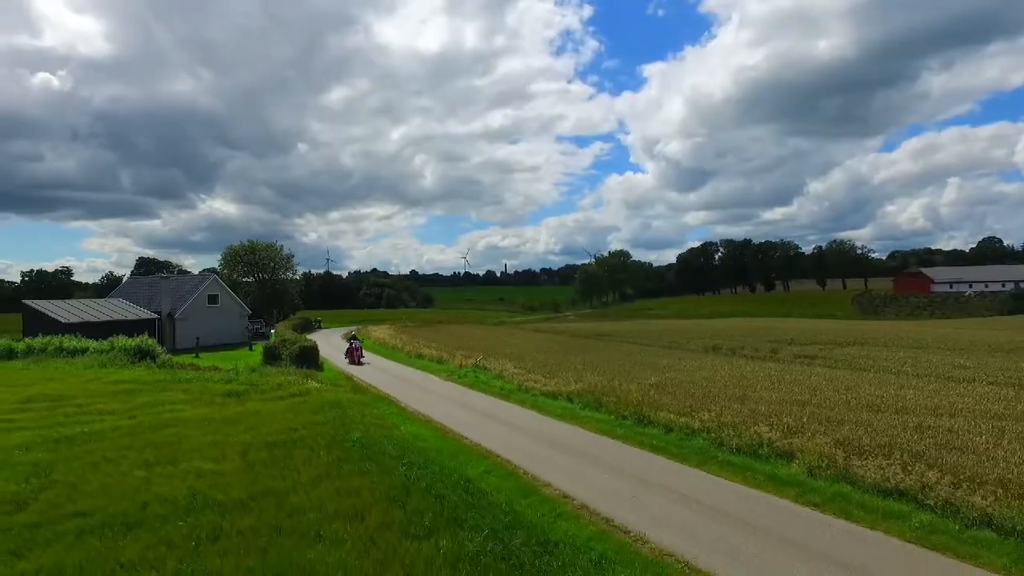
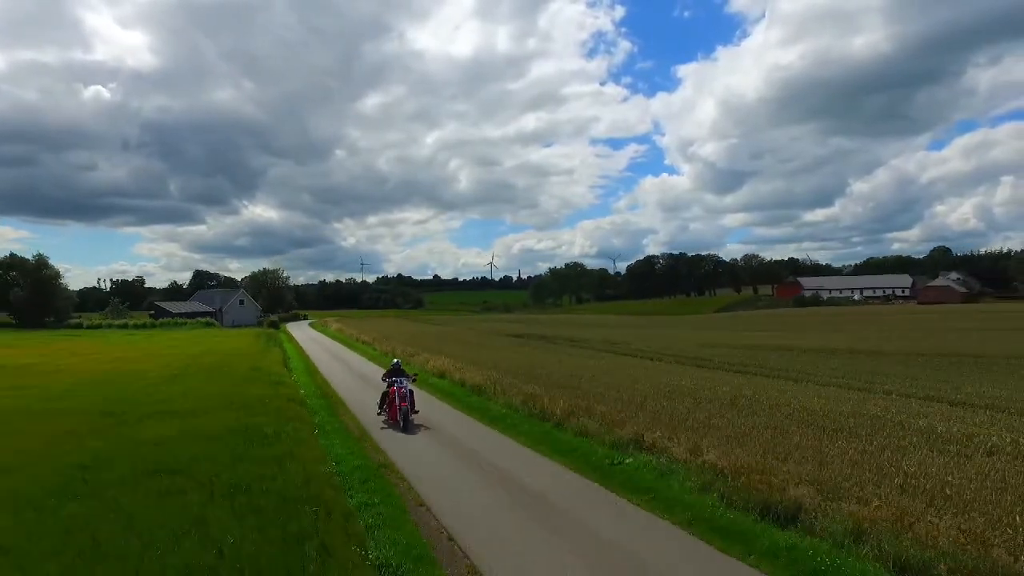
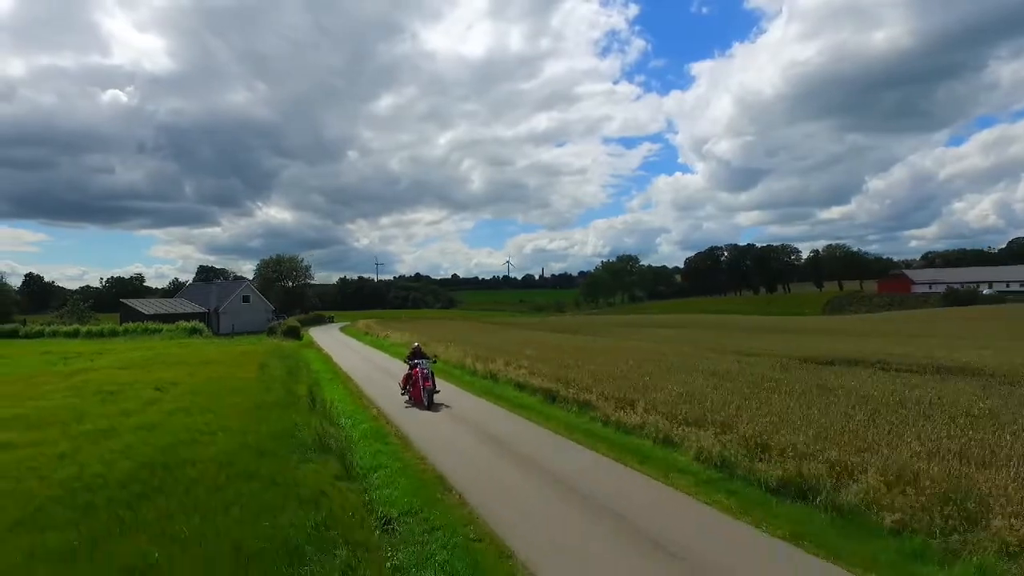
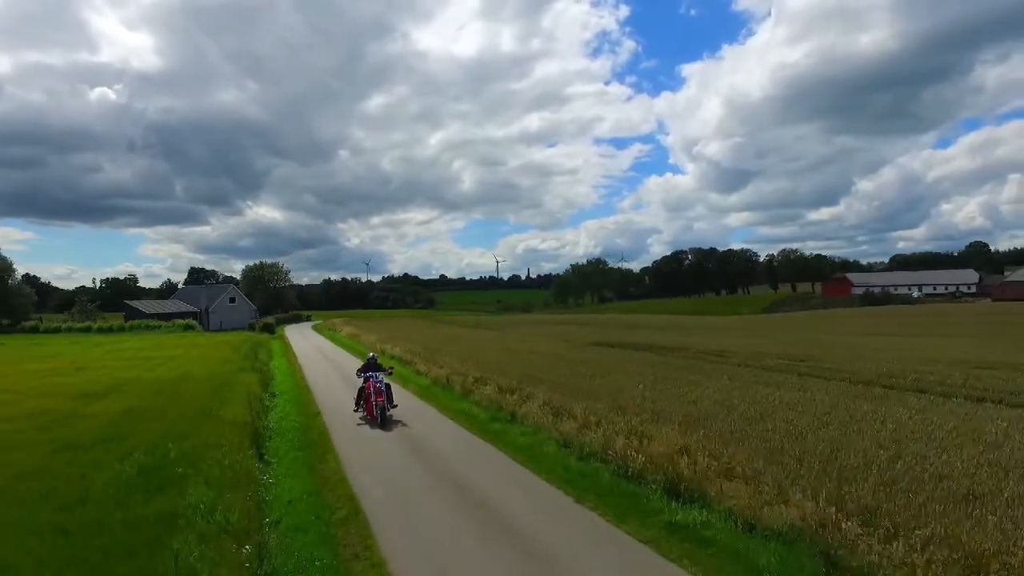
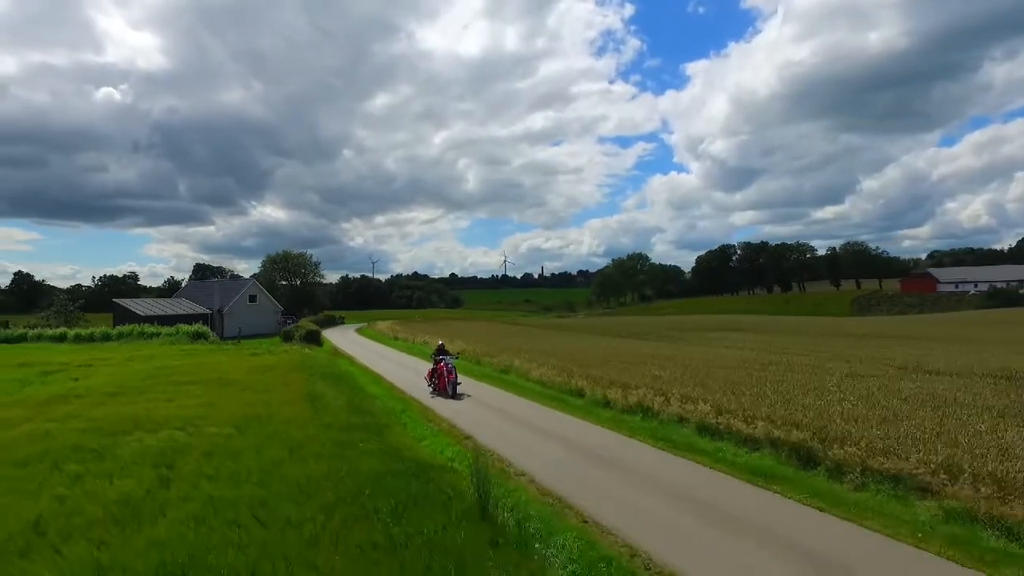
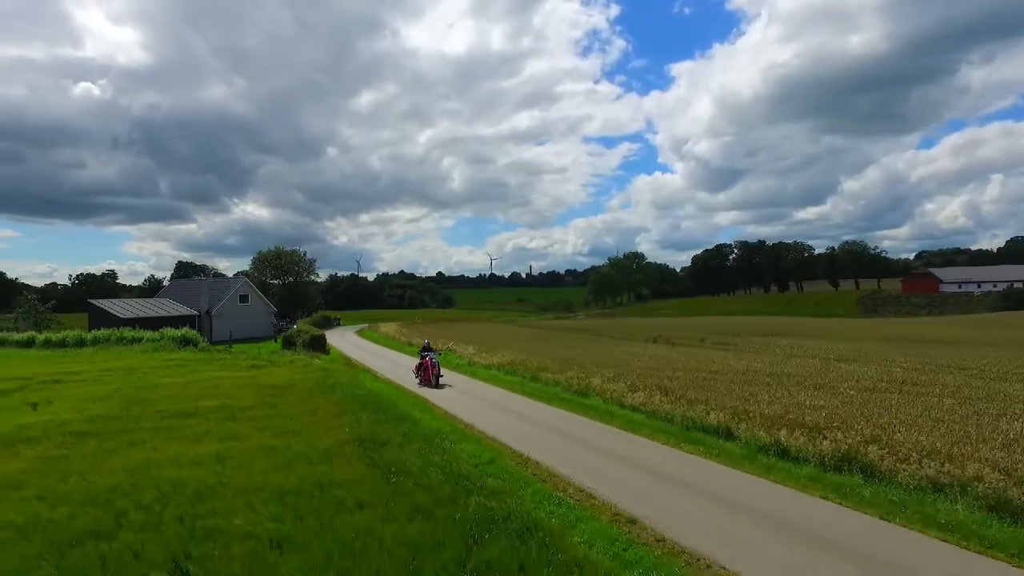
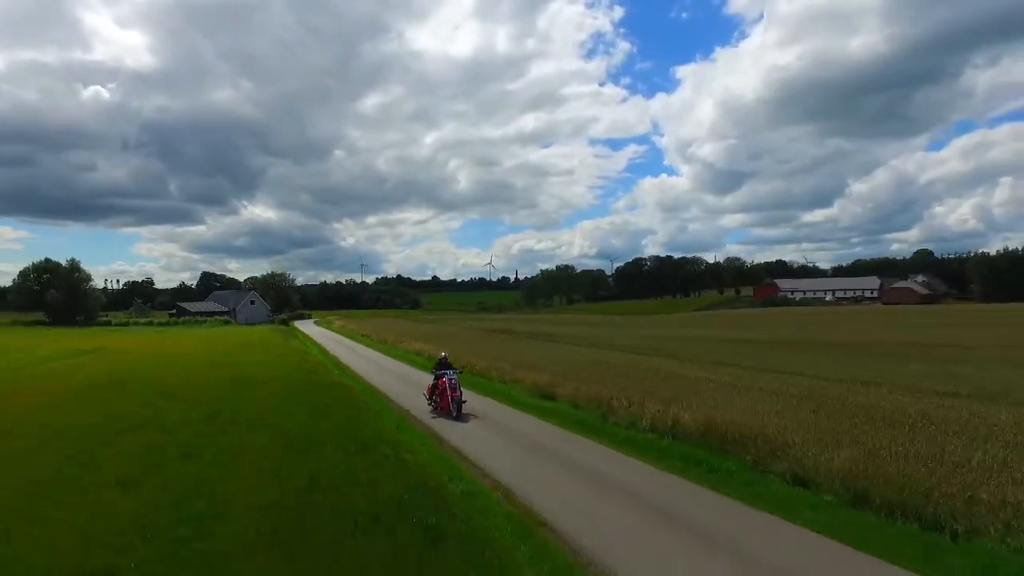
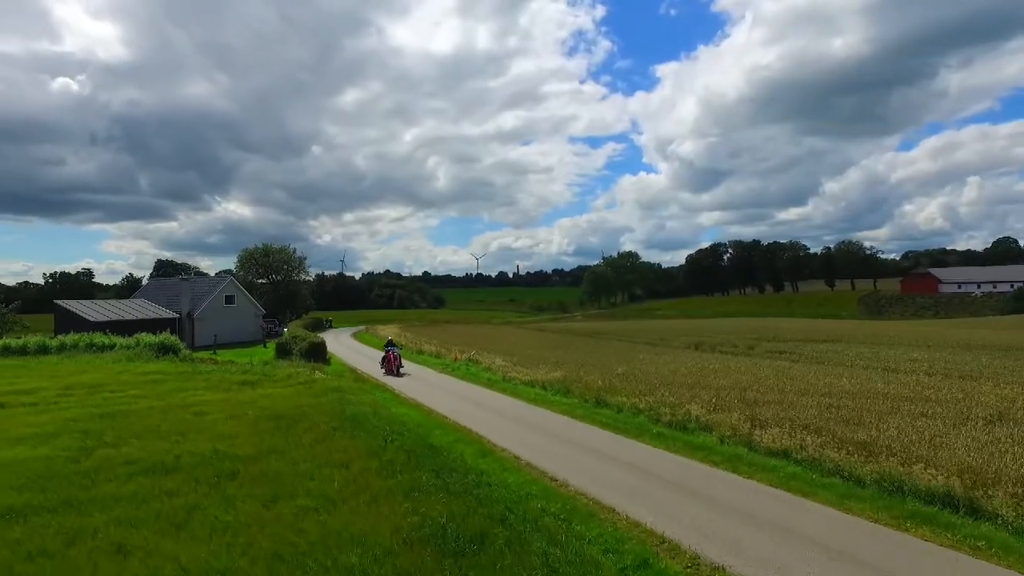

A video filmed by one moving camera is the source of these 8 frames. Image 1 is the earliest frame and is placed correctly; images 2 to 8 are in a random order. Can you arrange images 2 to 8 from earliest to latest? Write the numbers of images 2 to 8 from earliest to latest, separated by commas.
8, 6, 5, 3, 4, 2, 7
